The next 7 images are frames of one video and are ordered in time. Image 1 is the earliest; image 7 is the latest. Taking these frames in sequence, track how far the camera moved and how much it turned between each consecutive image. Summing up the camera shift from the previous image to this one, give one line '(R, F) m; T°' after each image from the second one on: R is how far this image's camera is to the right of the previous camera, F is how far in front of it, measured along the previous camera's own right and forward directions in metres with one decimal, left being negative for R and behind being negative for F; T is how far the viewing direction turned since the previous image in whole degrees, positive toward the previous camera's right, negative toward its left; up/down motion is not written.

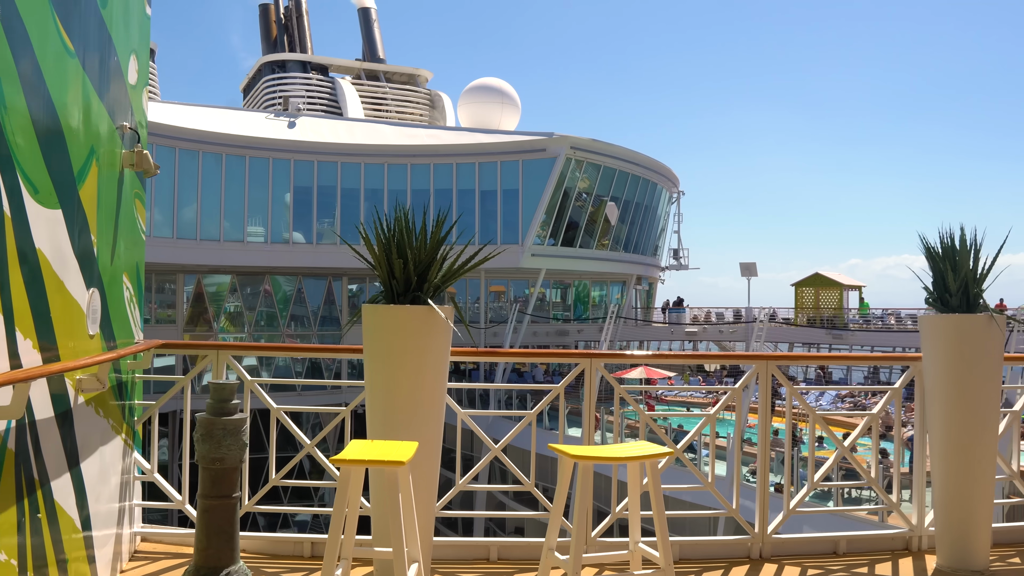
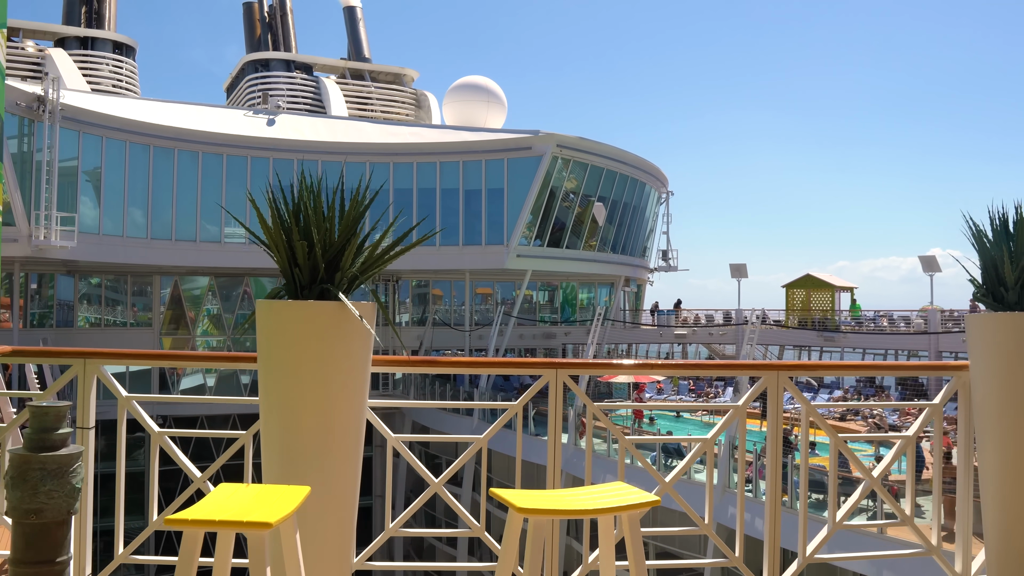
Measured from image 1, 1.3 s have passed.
(+0.1, +0.6) m; +1°
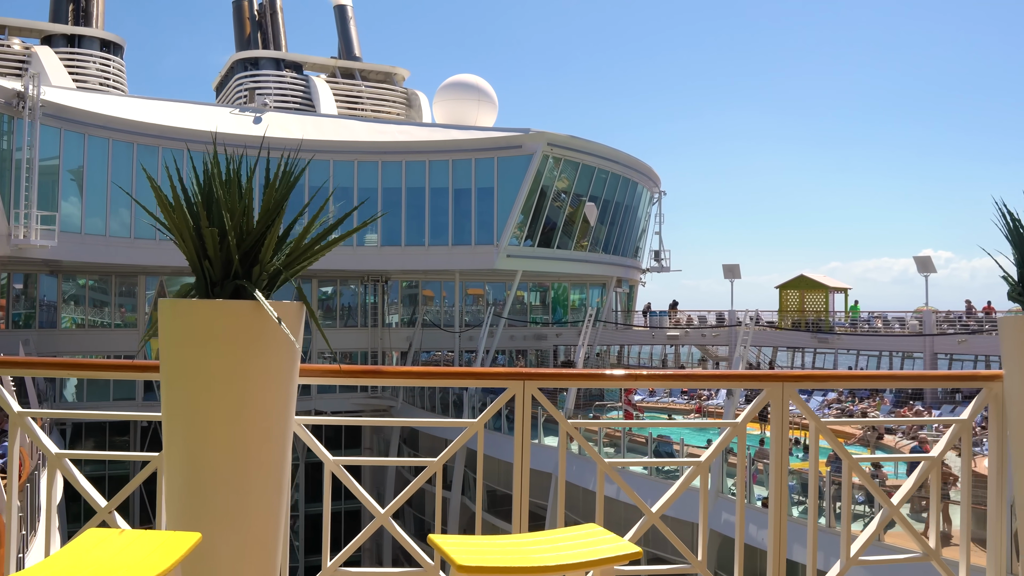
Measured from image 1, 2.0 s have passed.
(+0.1, +0.3) m; +1°
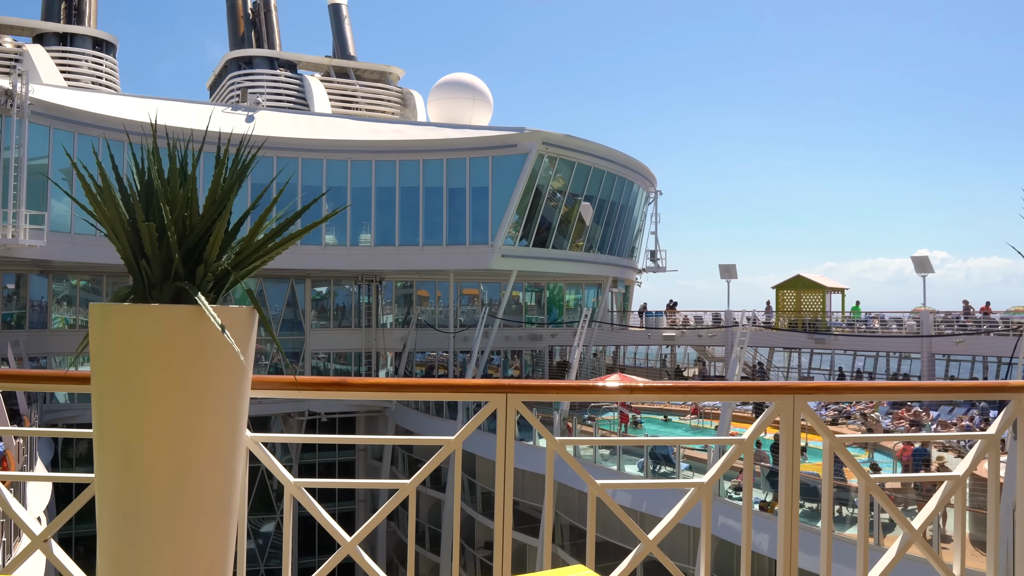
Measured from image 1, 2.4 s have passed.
(0.0, +0.2) m; 0°
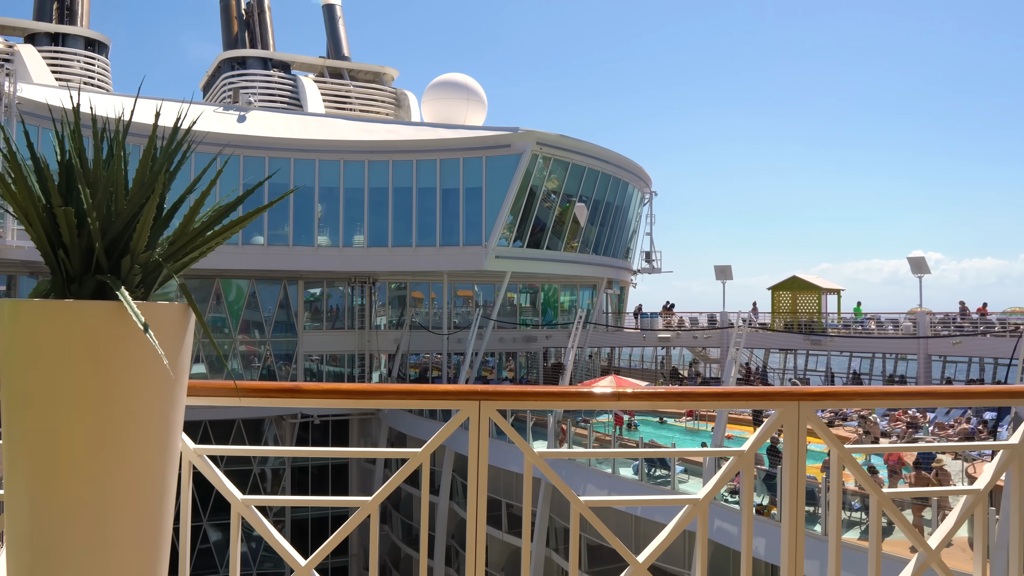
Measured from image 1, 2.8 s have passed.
(0.0, +0.2) m; 0°
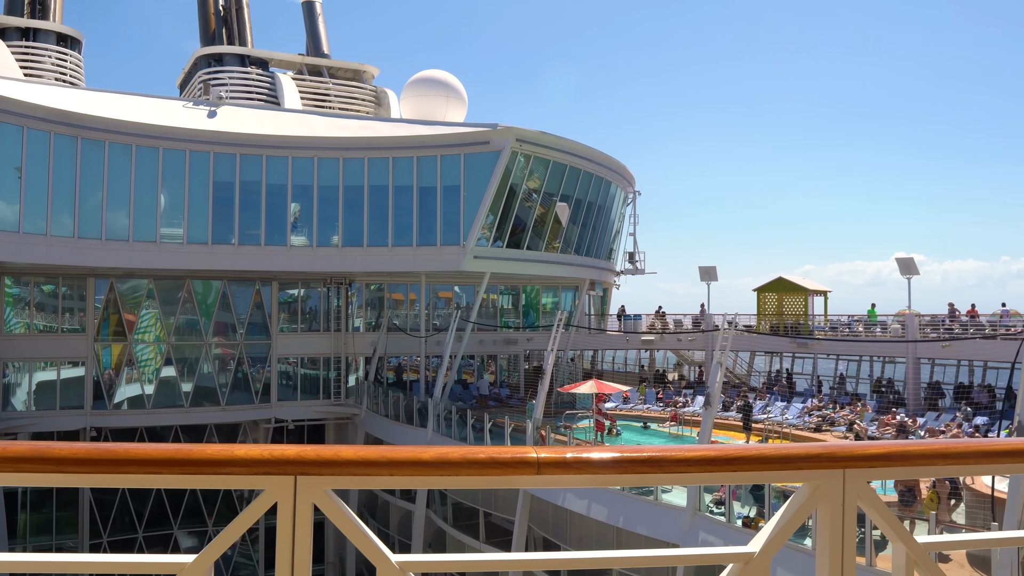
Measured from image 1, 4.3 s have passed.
(+0.2, +0.6) m; +1°
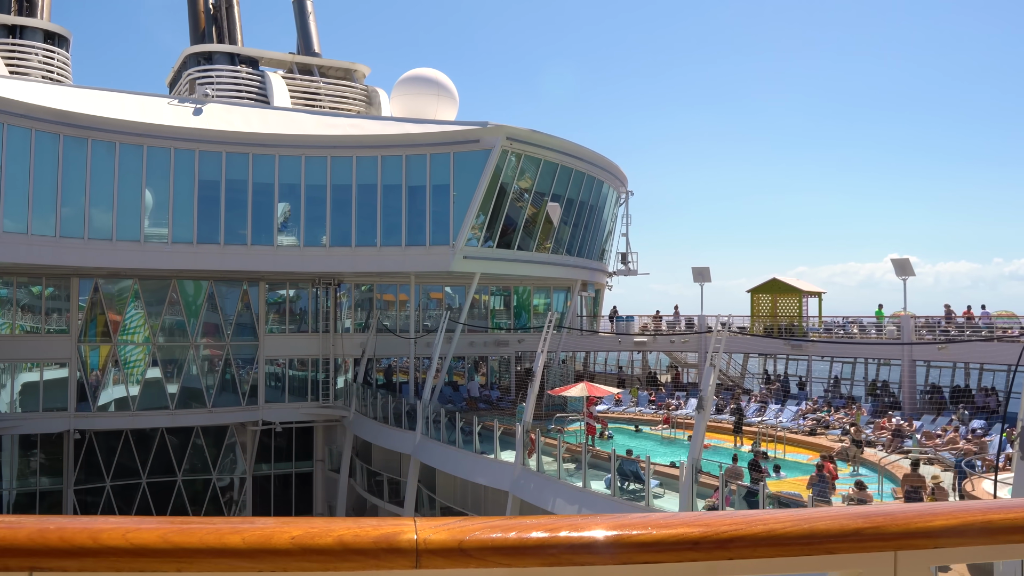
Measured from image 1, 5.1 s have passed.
(+0.1, +0.3) m; 0°
